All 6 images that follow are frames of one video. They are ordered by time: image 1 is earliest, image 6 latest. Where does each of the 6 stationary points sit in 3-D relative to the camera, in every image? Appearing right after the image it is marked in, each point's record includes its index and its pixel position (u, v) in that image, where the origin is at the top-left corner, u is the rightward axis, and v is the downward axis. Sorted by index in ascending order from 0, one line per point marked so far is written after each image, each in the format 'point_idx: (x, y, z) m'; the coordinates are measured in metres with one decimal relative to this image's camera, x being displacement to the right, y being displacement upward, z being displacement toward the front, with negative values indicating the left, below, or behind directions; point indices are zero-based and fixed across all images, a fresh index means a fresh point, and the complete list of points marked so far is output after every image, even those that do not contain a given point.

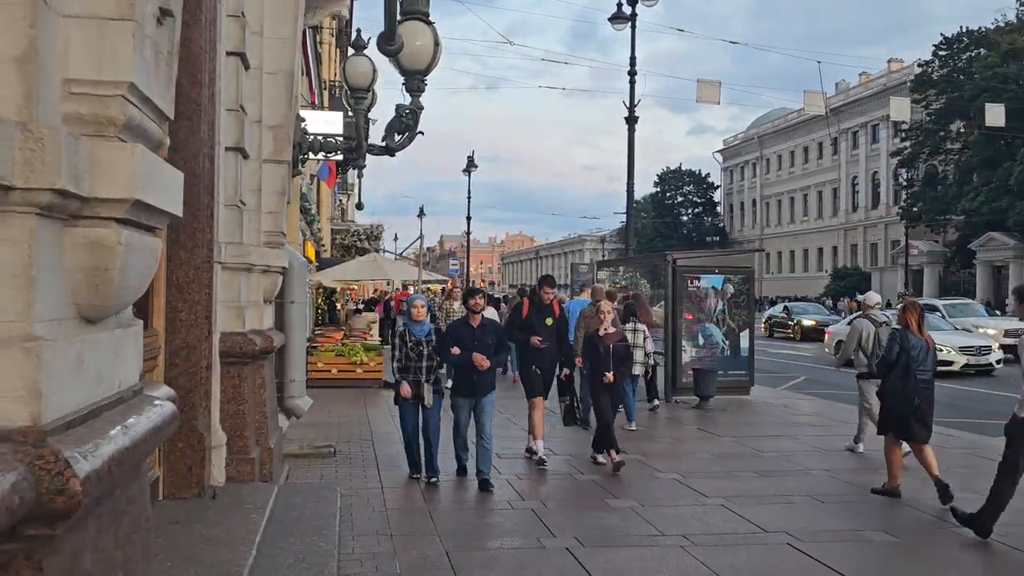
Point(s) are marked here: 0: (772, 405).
0: (+4.1, -1.8, +15.3) m
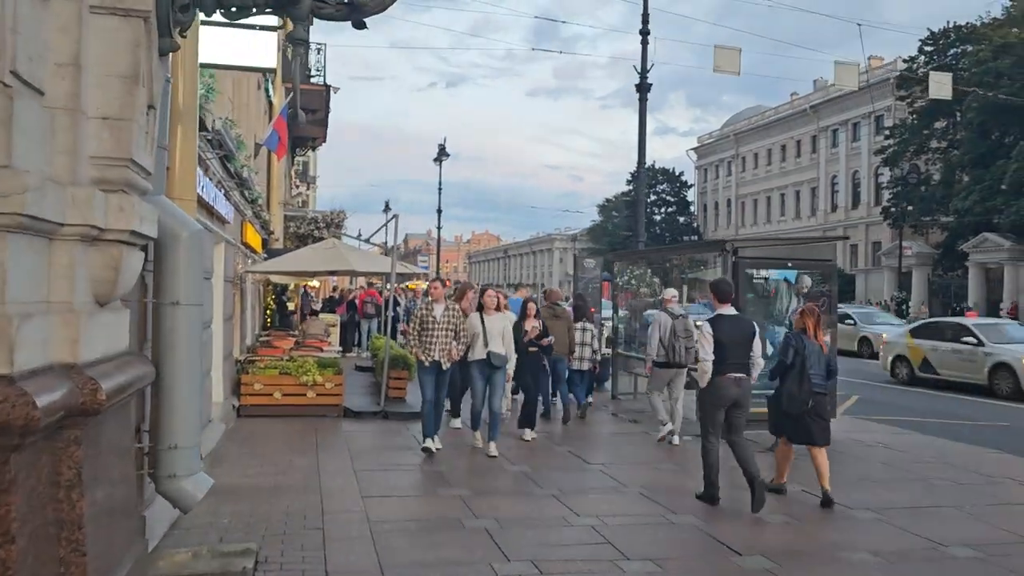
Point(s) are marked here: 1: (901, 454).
0: (+4.2, -1.8, +11.6) m
1: (+4.1, -1.8, +10.2) m
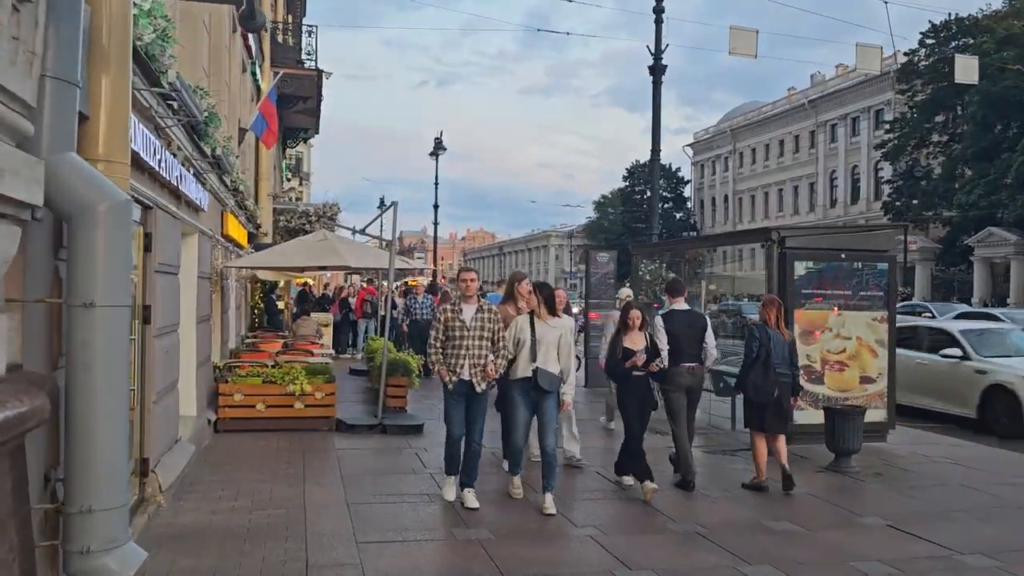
0: (+4.3, -1.8, +10.1) m
1: (+4.3, -1.7, +8.8) m
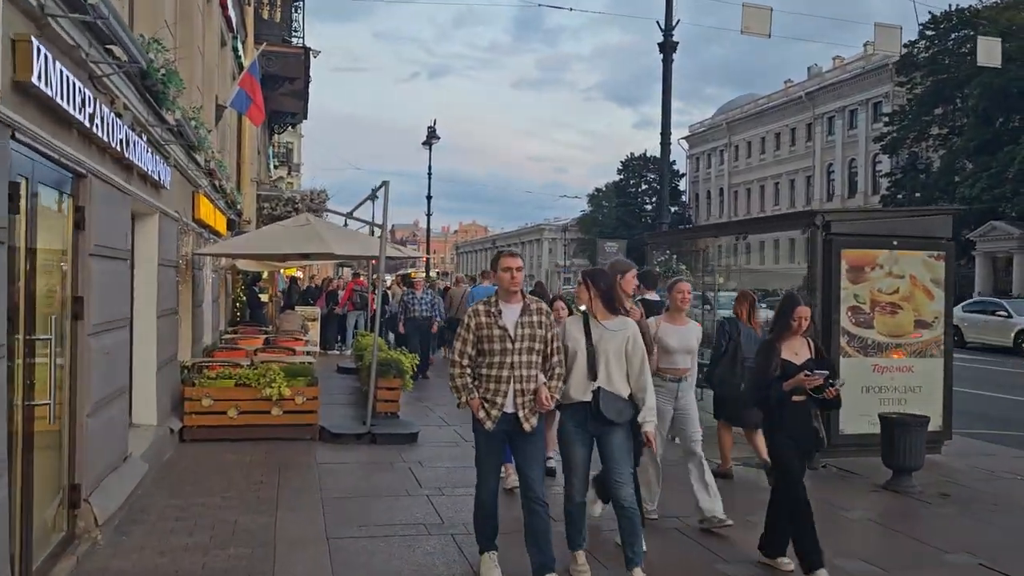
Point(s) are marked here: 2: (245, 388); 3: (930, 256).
0: (+4.4, -1.7, +8.9) m
1: (+4.4, -1.7, +7.6) m
2: (-2.5, -1.0, +9.2) m
3: (+4.0, +0.2, +9.3) m
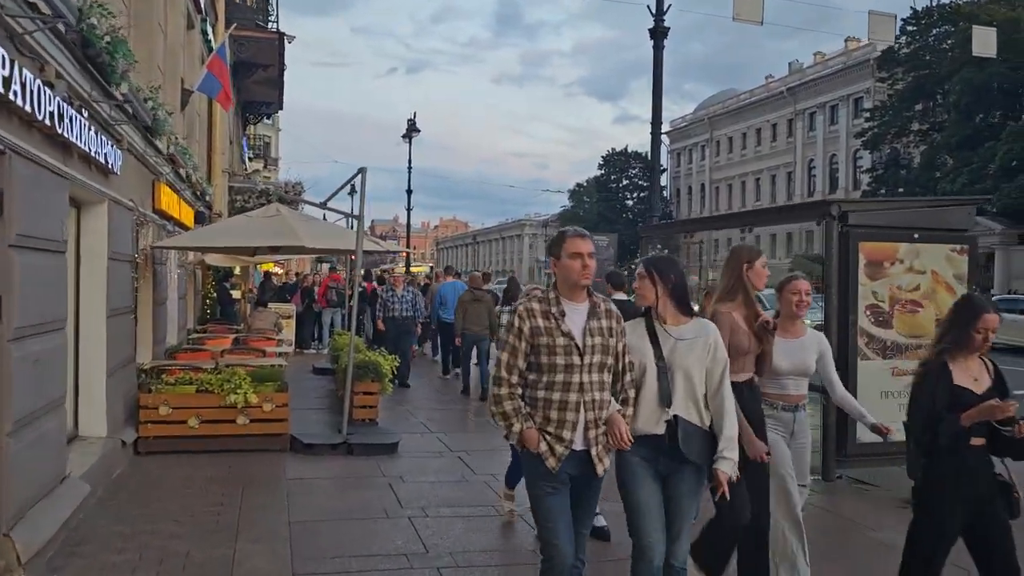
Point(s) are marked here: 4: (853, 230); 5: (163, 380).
0: (+4.3, -1.7, +8.3) m
1: (+4.3, -1.6, +7.0) m
2: (-2.6, -0.9, +8.4) m
3: (+3.9, +0.3, +8.6) m
4: (+2.9, +0.5, +8.2) m
5: (-3.1, -0.8, +8.5) m
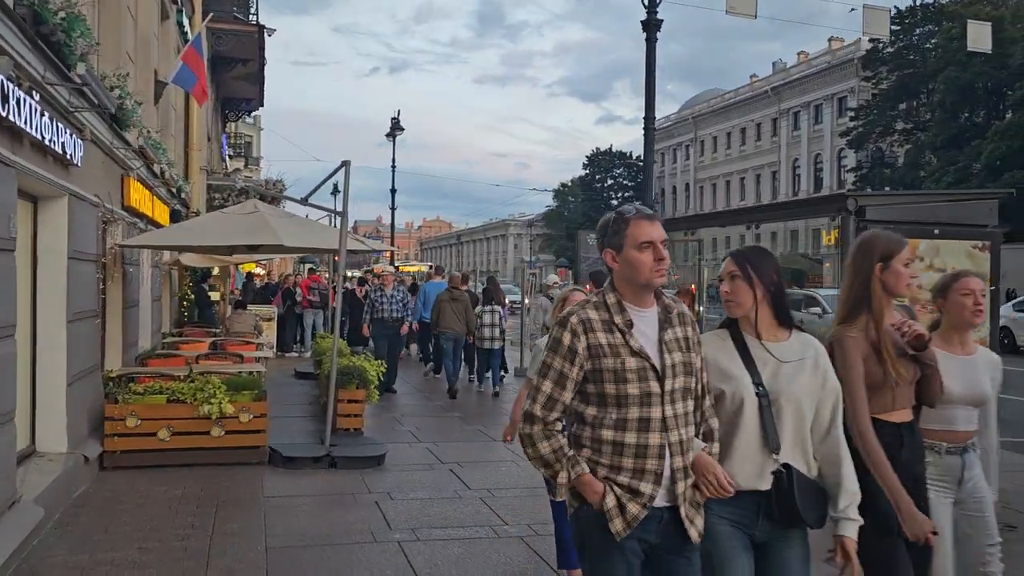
0: (+4.3, -1.7, +7.8) m
1: (+4.3, -1.6, +6.5) m
2: (-2.7, -0.9, +7.8) m
3: (+3.8, +0.3, +8.1) m
4: (+2.8, +0.5, +7.7) m
5: (-3.1, -0.8, +7.9) m
